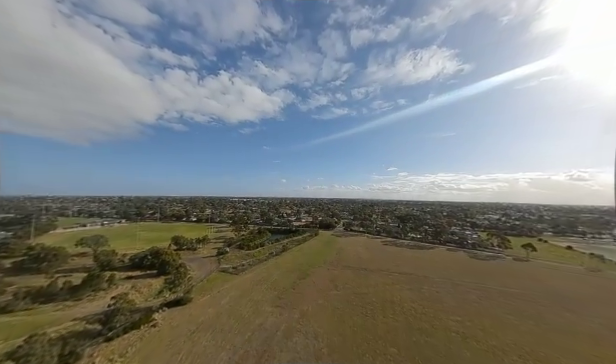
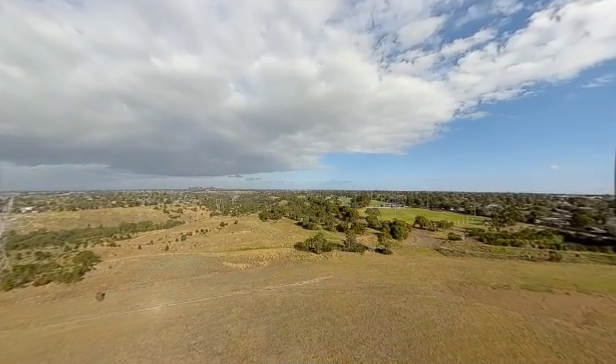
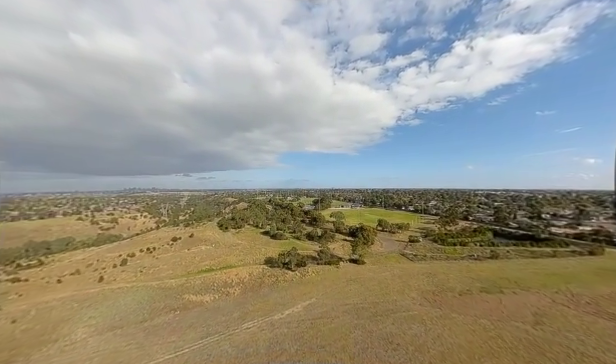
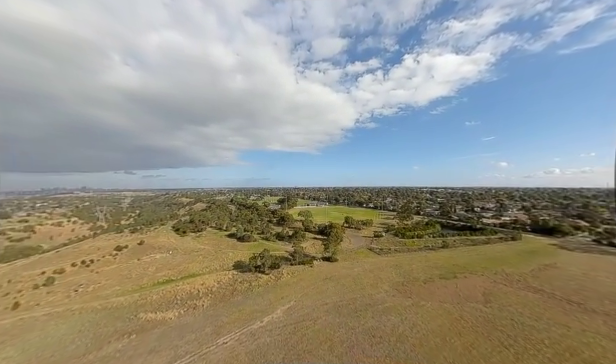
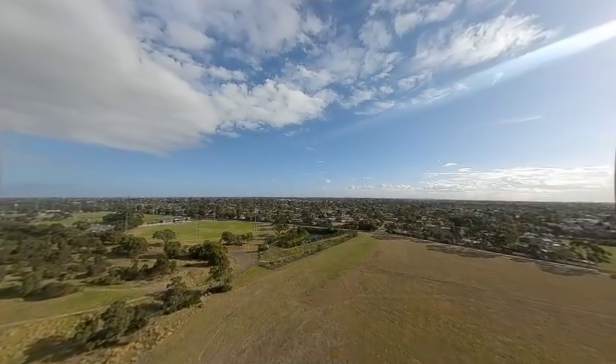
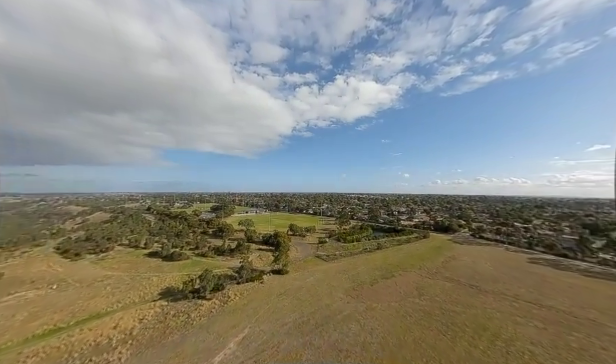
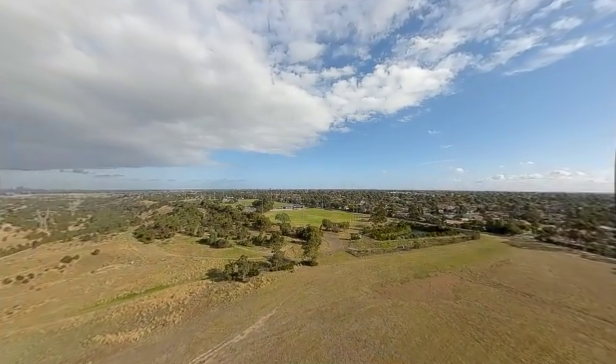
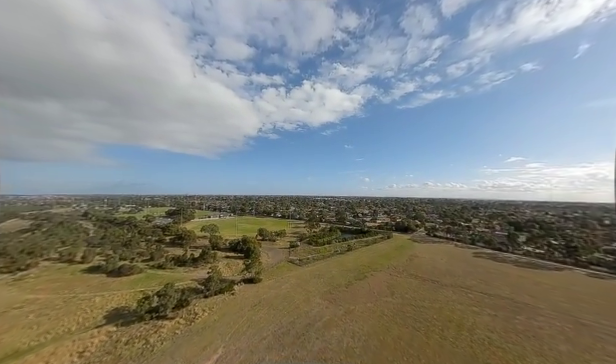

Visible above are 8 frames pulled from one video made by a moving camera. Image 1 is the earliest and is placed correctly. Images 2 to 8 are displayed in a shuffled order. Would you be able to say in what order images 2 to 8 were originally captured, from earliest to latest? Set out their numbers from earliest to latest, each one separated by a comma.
5, 8, 6, 7, 4, 3, 2
